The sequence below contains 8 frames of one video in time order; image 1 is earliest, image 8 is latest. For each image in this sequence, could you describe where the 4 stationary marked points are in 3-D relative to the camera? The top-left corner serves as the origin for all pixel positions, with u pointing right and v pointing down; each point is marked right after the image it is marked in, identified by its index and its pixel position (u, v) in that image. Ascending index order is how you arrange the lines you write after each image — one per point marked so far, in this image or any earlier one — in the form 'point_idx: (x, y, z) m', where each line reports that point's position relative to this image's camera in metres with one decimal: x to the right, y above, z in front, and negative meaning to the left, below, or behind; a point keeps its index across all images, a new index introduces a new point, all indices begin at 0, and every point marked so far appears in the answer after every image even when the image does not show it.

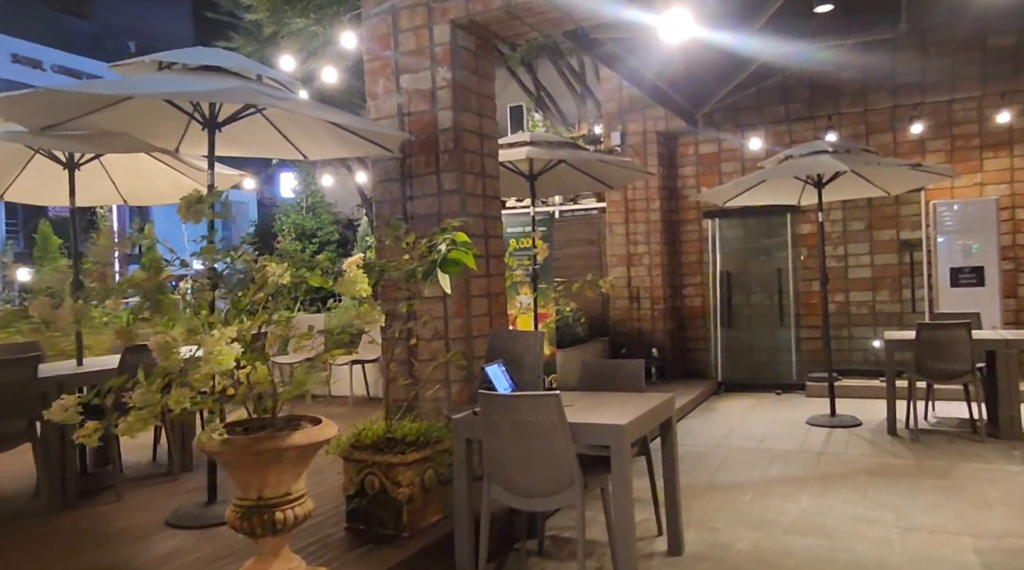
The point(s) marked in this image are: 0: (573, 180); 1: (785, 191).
0: (+0.5, +0.9, +6.6) m
1: (+2.4, +0.8, +7.2) m
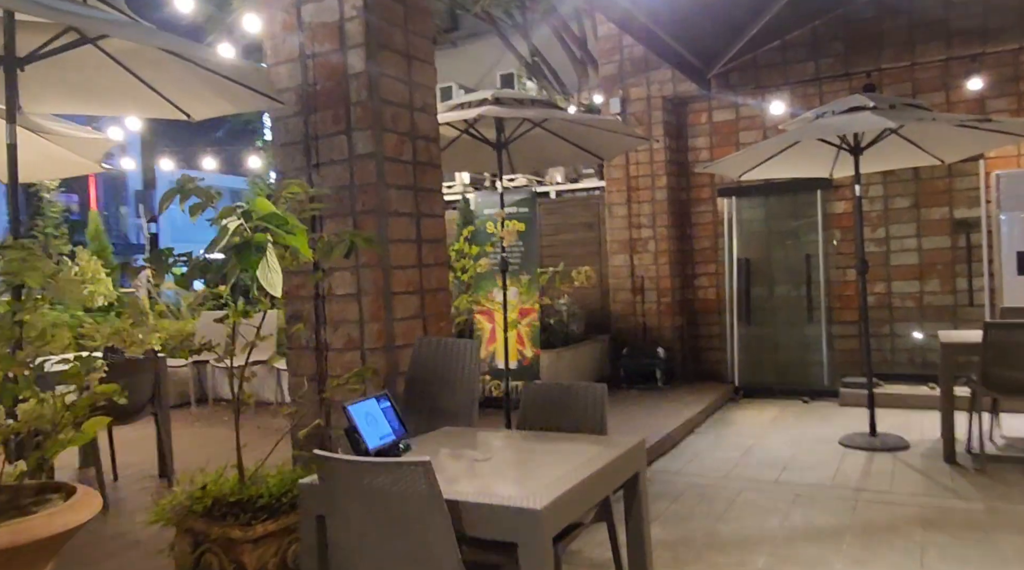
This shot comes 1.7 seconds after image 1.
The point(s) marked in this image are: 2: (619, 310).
0: (+0.3, +0.9, +5.6) m
1: (+2.3, +0.9, +6.0) m
2: (+1.0, -0.2, +7.5) m
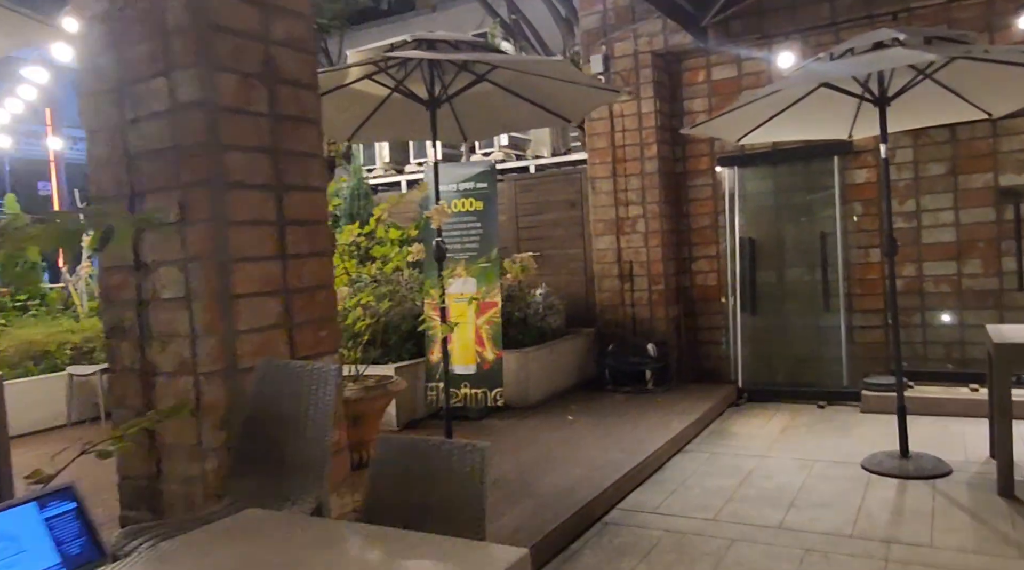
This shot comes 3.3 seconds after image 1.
0: (0.0, +1.0, +4.6) m
1: (+2.0, +1.0, +5.0) m
2: (+0.7, -0.1, +6.5) m
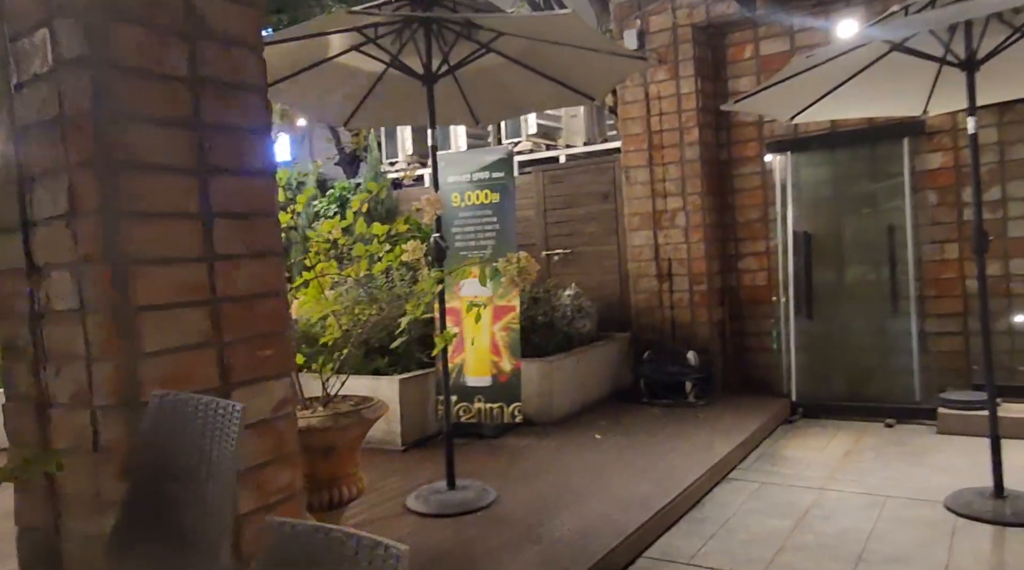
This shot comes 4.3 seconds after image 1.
0: (0.0, +1.0, +4.0) m
1: (+2.1, +1.0, +4.2) m
2: (+0.9, -0.1, +5.9) m
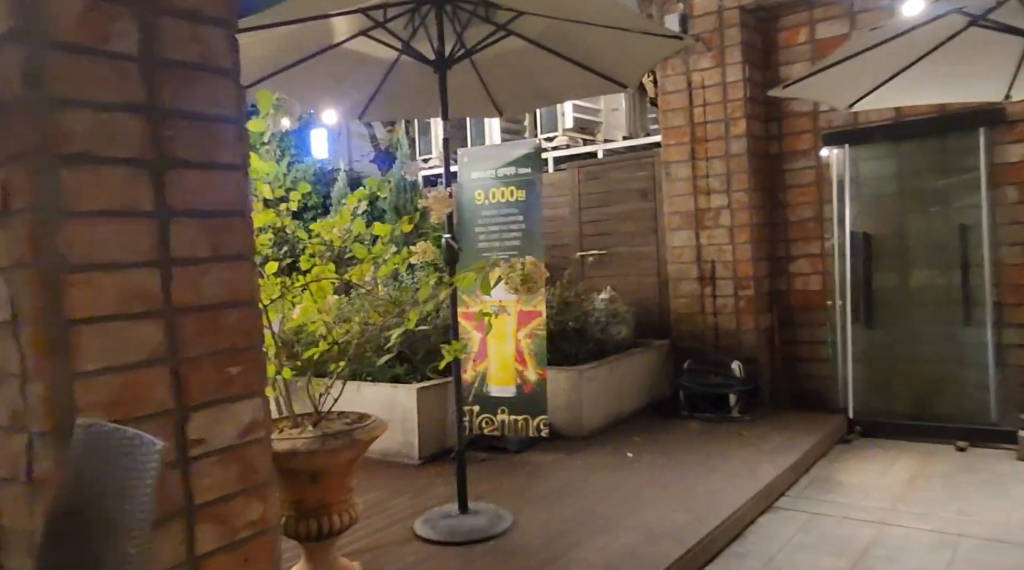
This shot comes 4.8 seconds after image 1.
0: (+0.2, +1.0, +3.6) m
1: (+2.2, +1.0, +3.8) m
2: (+1.1, -0.2, +5.5) m
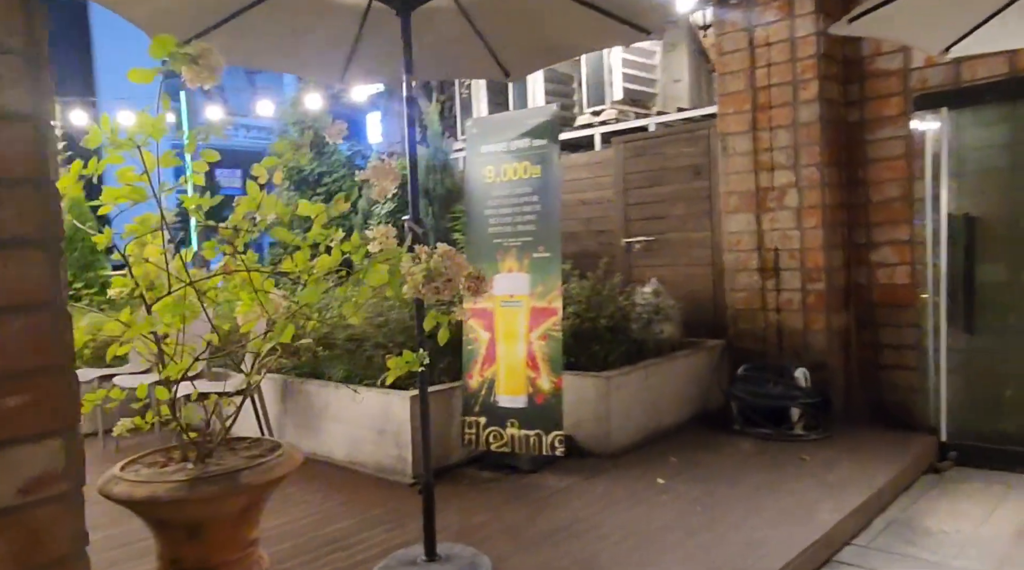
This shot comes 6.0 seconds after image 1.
0: (+0.1, +1.0, +3.0) m
1: (+2.2, +1.0, +2.9) m
2: (+1.3, -0.1, +4.7) m
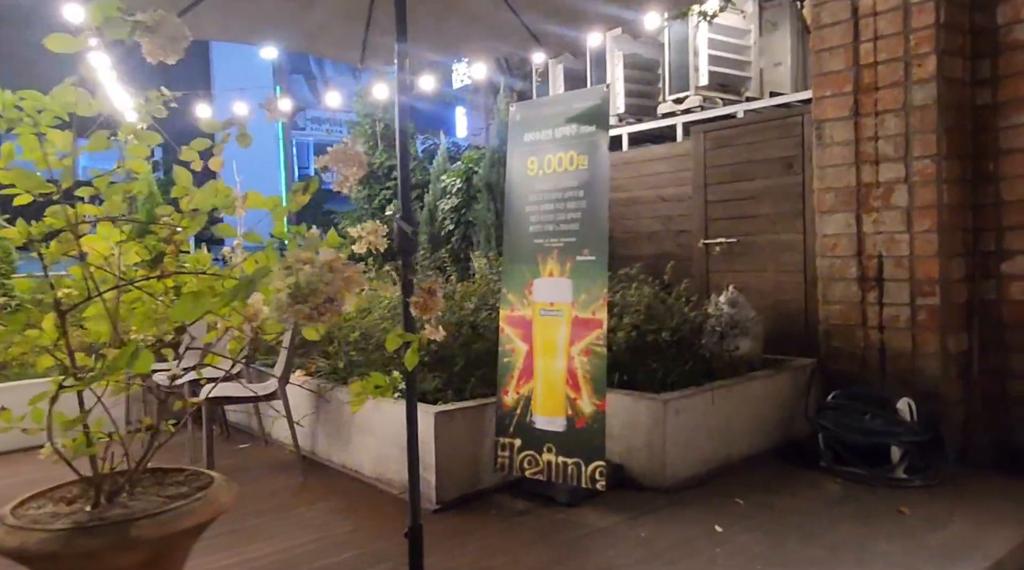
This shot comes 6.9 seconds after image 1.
0: (+0.2, +1.0, +2.5) m
1: (+2.2, +0.9, +2.1) m
2: (+1.6, -0.2, +4.0) m
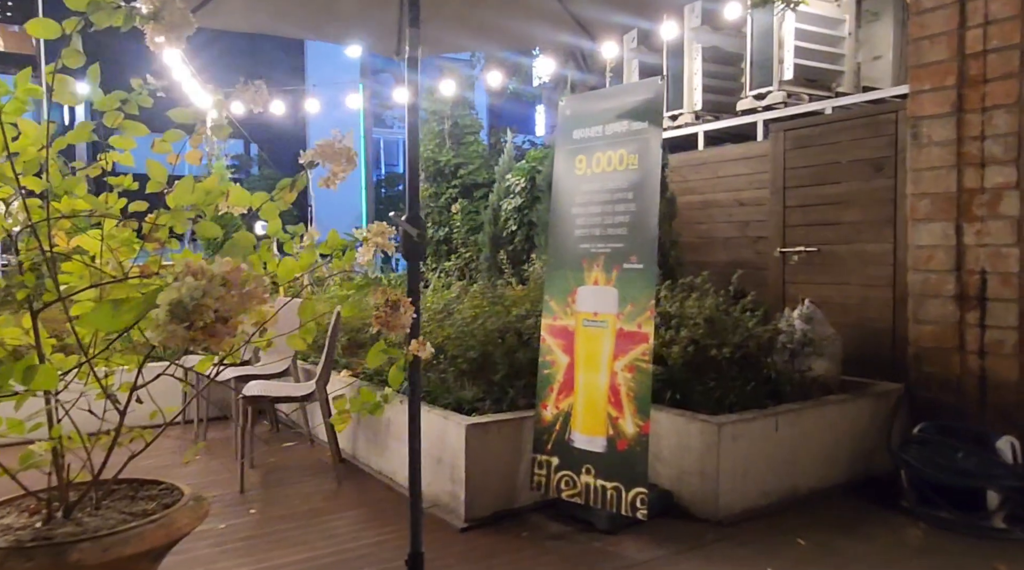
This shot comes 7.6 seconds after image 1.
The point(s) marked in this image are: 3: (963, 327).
0: (+0.3, +0.9, +2.2) m
1: (+2.2, +0.8, +1.6) m
2: (+1.8, -0.2, +3.6) m
3: (+1.9, -0.2, +3.5) m
